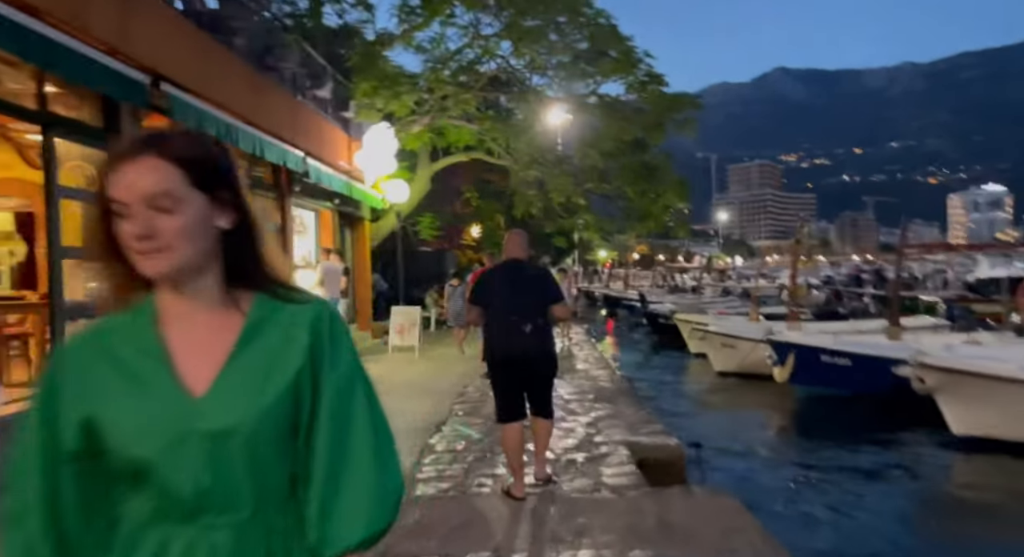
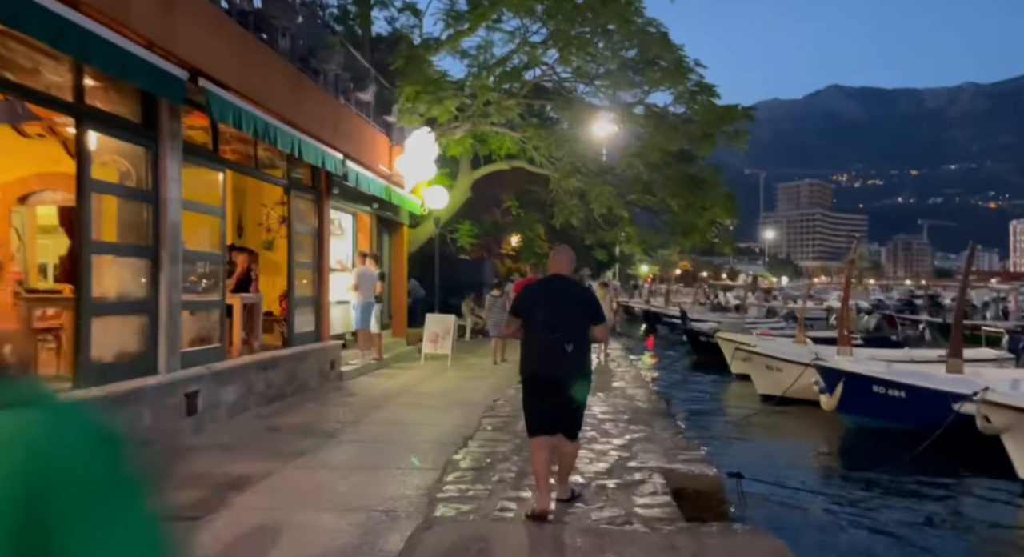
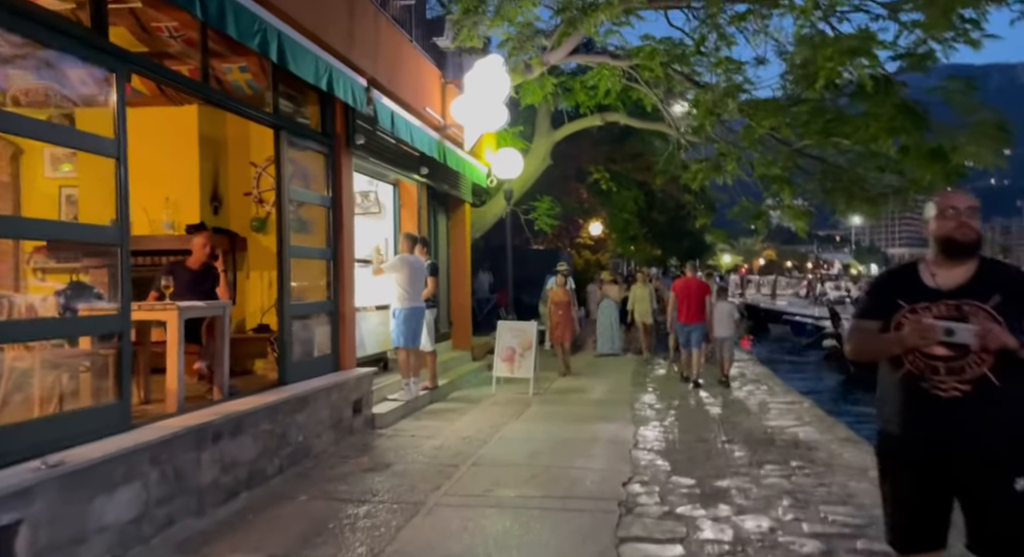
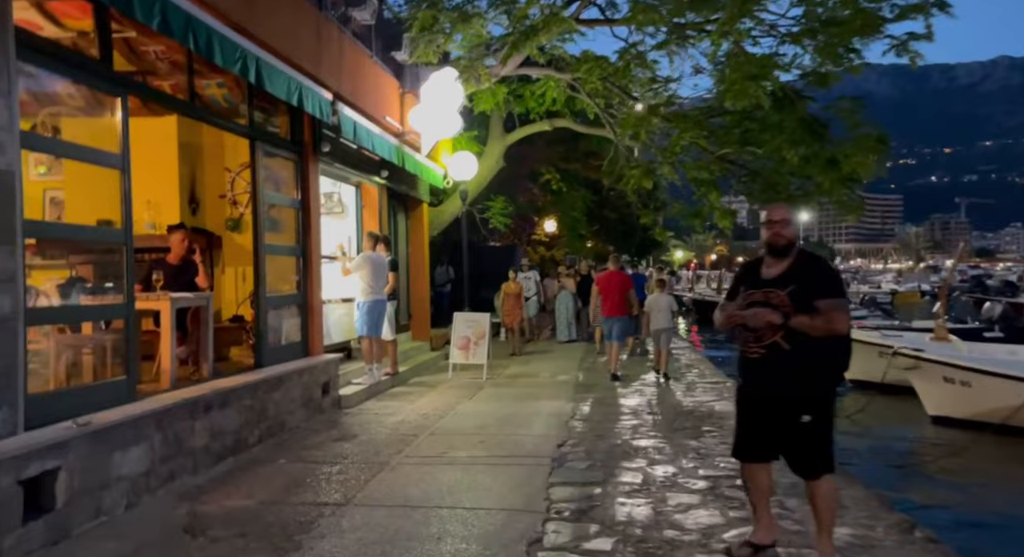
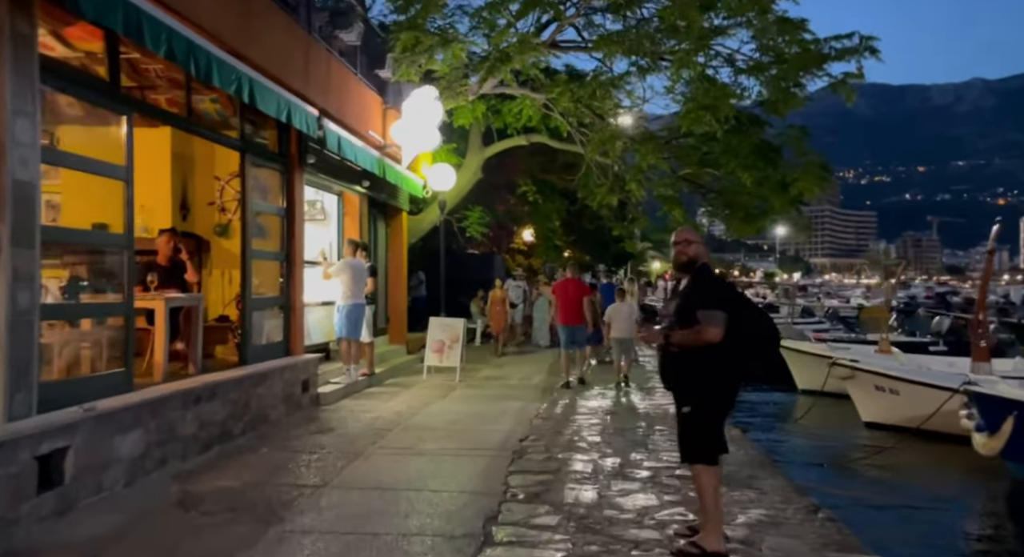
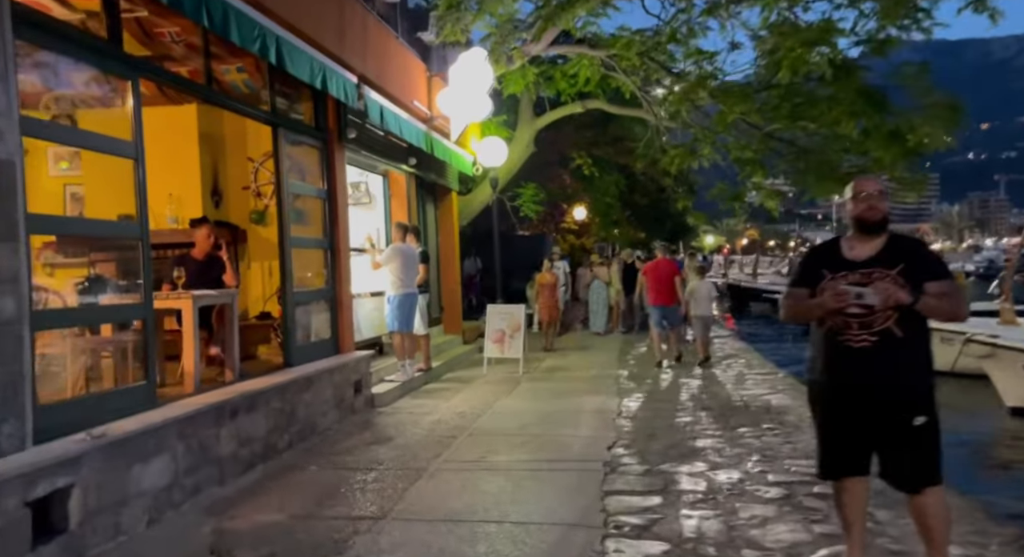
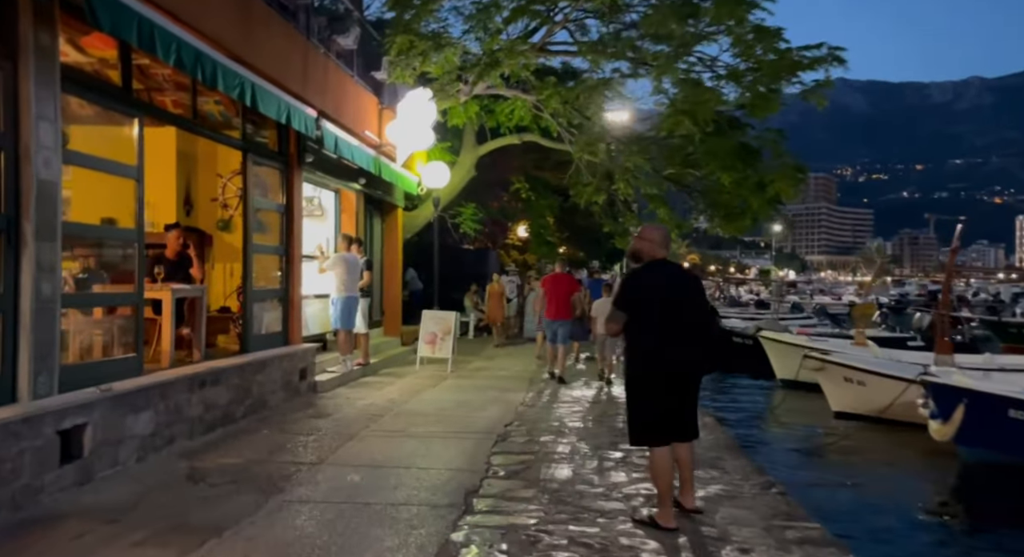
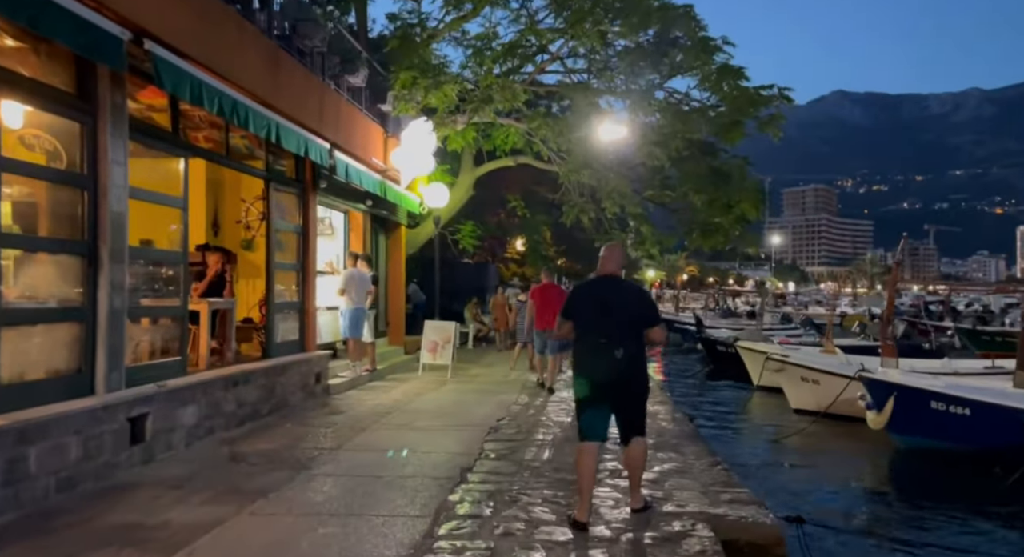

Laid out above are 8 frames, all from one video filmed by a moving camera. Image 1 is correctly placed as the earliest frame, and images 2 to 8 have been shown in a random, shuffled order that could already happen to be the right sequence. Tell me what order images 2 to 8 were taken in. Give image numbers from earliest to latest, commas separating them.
2, 8, 7, 5, 4, 6, 3
